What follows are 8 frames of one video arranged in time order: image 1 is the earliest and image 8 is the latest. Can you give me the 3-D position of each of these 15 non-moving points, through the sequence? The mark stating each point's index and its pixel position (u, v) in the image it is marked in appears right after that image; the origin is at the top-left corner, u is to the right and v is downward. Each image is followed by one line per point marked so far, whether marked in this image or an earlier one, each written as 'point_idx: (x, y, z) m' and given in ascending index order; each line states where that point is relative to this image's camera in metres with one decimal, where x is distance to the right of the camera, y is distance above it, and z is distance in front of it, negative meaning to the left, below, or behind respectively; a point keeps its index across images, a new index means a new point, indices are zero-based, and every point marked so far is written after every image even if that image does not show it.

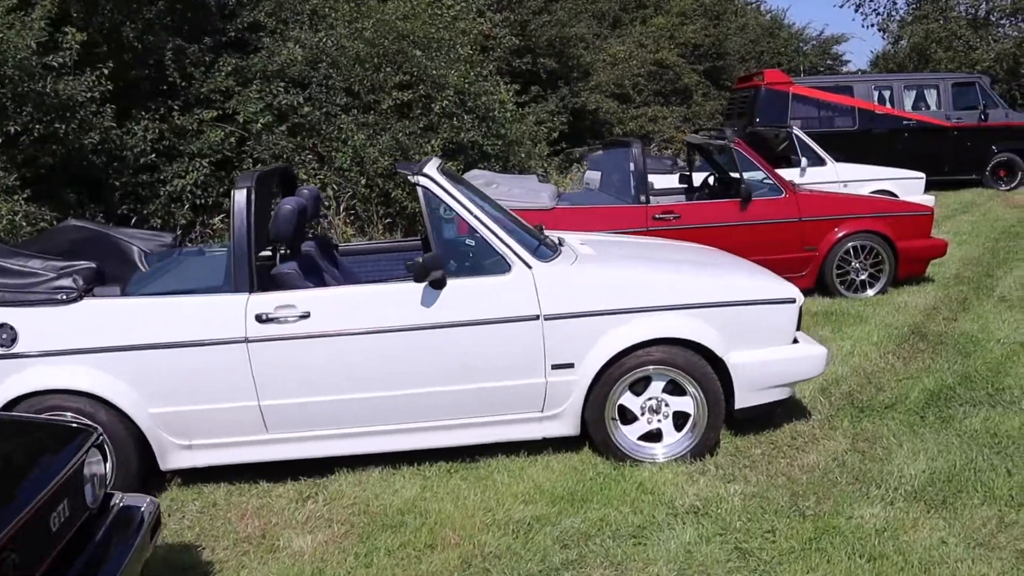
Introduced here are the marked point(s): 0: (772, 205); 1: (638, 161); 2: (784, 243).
0: (+2.5, +0.8, +7.9) m
1: (+1.2, +1.2, +8.1) m
2: (+2.6, +0.4, +7.9) m
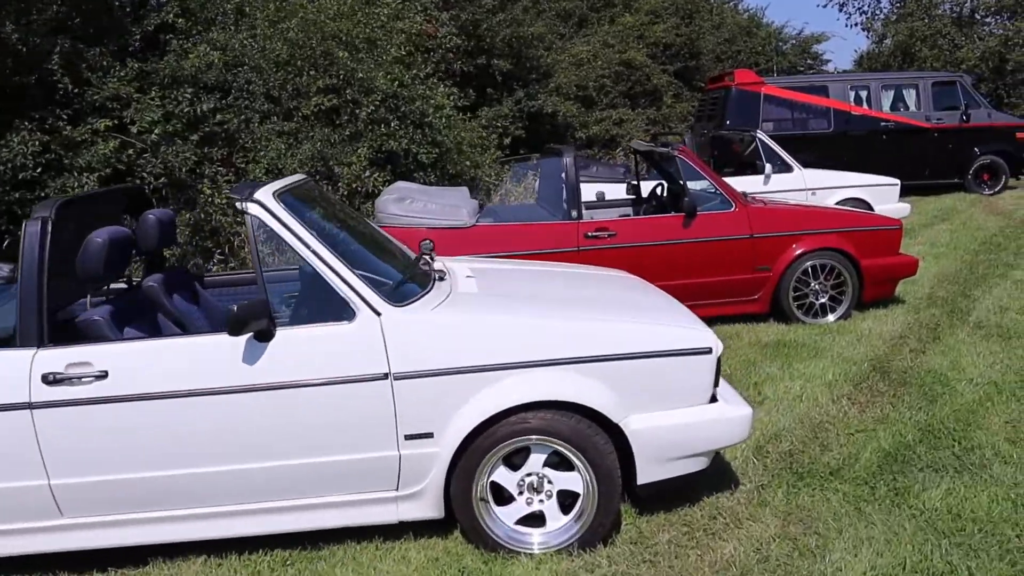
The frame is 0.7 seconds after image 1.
0: (+1.8, +0.6, +7.0) m
1: (+0.5, +1.0, +7.1) m
2: (+1.9, +0.2, +7.0) m
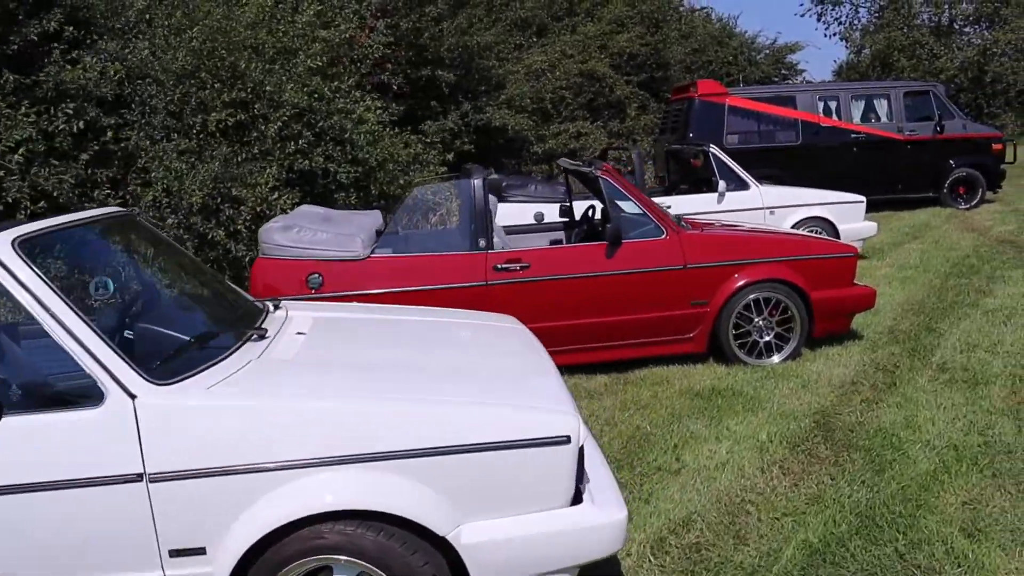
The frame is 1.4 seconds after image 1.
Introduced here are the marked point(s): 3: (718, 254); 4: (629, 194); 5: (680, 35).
0: (+1.0, +0.3, +6.2) m
1: (-0.3, +0.7, +6.3) m
2: (+1.1, -0.1, +6.2) m
3: (+1.5, +0.3, +6.2) m
4: (+0.9, +0.7, +6.3) m
5: (+3.9, +5.9, +19.4) m
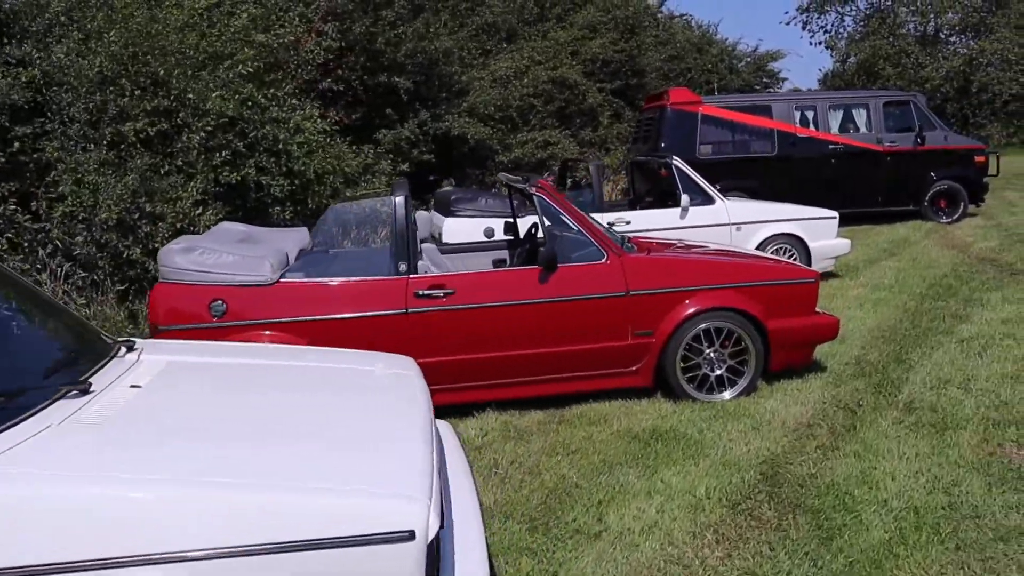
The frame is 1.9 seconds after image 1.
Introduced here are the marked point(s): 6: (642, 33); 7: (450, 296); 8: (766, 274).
0: (+0.5, +0.1, +5.6) m
1: (-0.8, +0.5, +5.7) m
2: (+0.6, -0.3, +5.6) m
3: (+1.0, +0.1, +5.6) m
4: (+0.4, +0.5, +5.7) m
5: (+3.2, +5.6, +18.9) m
6: (+2.8, +5.5, +17.6) m
7: (-0.4, 0.0, +5.5) m
8: (+1.8, +0.1, +5.7) m
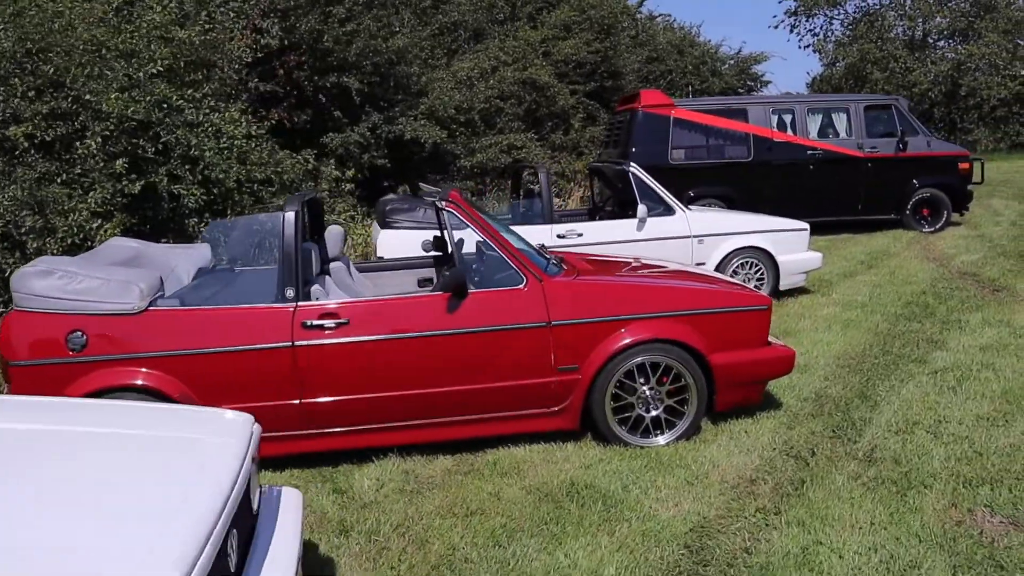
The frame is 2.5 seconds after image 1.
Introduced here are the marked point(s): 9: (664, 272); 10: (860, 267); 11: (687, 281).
0: (-0.1, -0.1, +4.8) m
1: (-1.3, +0.3, +5.0) m
2: (+0.1, -0.4, +4.9) m
3: (+0.5, -0.1, +4.9) m
4: (-0.2, +0.3, +5.0) m
5: (+2.6, +5.4, +18.2) m
6: (+2.2, +5.2, +17.0) m
7: (-1.0, -0.2, +4.8) m
8: (+1.2, -0.1, +5.0) m
9: (+1.0, +0.1, +5.5) m
10: (+4.4, +0.3, +10.3) m
11: (+1.1, 0.0, +5.1) m
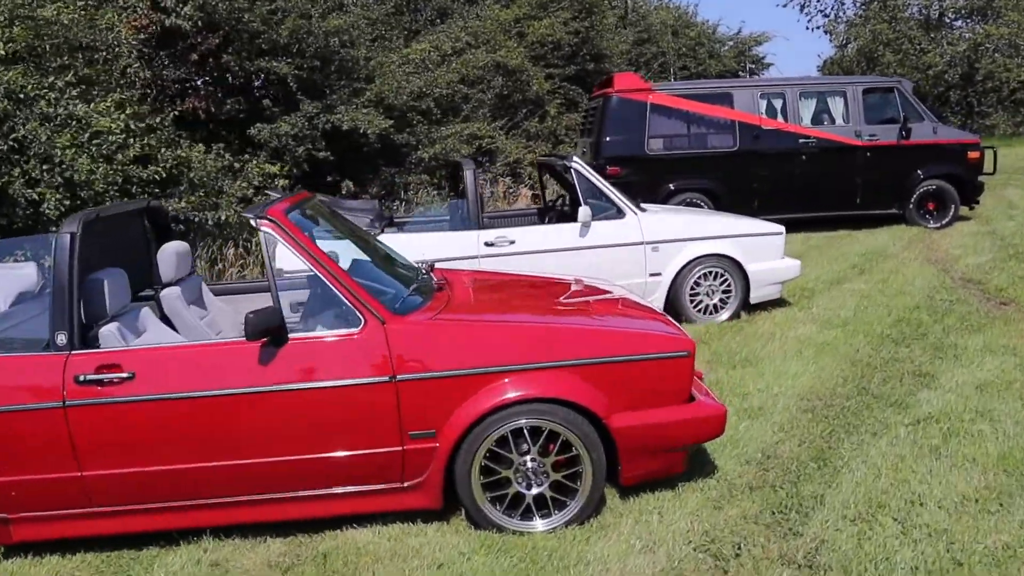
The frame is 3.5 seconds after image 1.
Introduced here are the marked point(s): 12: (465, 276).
0: (-0.8, -0.2, +3.7) m
1: (-2.1, +0.1, +3.9) m
2: (-0.7, -0.6, +3.7) m
3: (-0.3, -0.3, +3.8) m
4: (-0.9, +0.2, +3.9) m
5: (+2.1, +5.4, +16.9) m
6: (+1.7, +5.3, +15.7) m
7: (-1.7, -0.4, +3.7) m
8: (+0.5, -0.3, +3.8) m
9: (+0.3, -0.1, +4.4) m
10: (+3.7, +0.2, +9.0) m
11: (+0.4, -0.1, +4.0) m
12: (-0.3, +0.1, +5.0) m
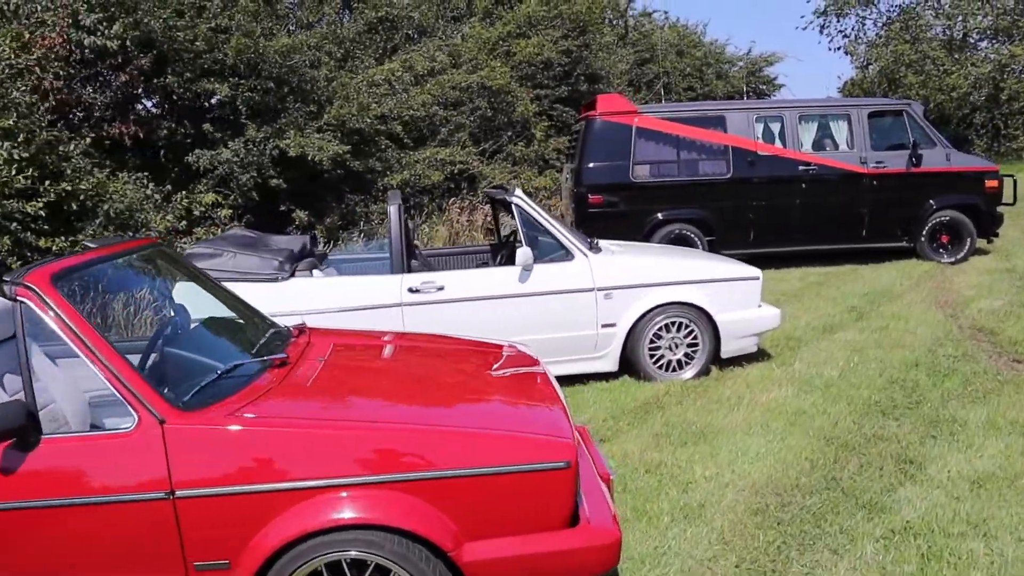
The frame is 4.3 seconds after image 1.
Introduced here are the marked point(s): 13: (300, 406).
0: (-1.4, -0.5, +2.8) m
1: (-2.7, -0.2, +3.0) m
2: (-1.3, -0.9, +2.8) m
3: (-0.9, -0.6, +2.8) m
4: (-1.5, -0.1, +3.0) m
5: (+2.0, +4.8, +16.1) m
6: (+1.5, +4.6, +14.8) m
7: (-2.3, -0.7, +2.8) m
8: (-0.2, -0.6, +2.9) m
9: (-0.3, -0.4, +3.4) m
10: (+3.3, -0.3, +8.0) m
11: (-0.3, -0.4, +3.0) m
12: (-0.8, -0.3, +4.1) m
13: (-0.8, -0.4, +3.0) m
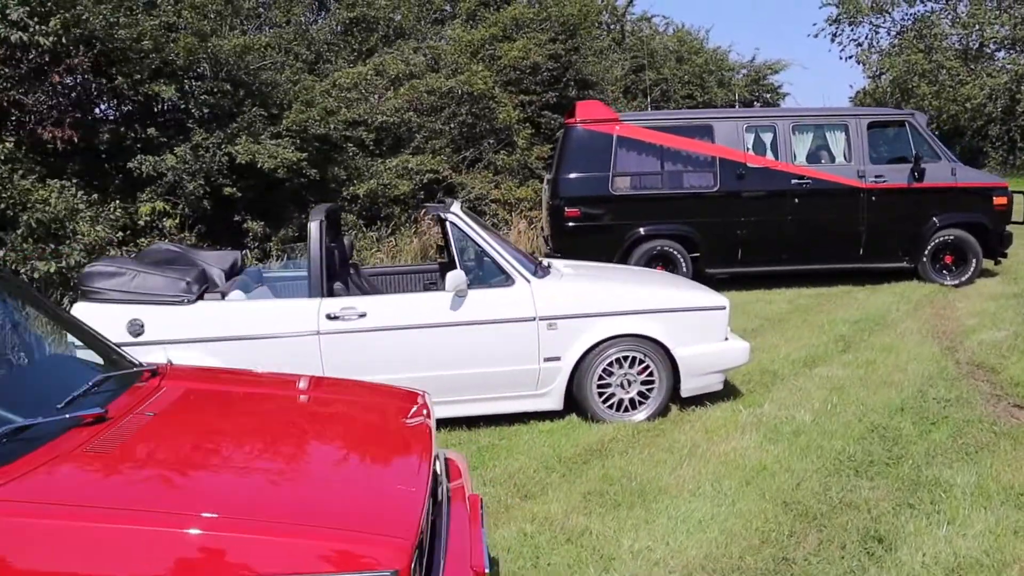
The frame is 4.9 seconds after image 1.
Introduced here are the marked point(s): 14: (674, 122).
0: (-1.9, -0.7, +2.2) m
1: (-3.2, -0.3, +2.4) m
2: (-1.8, -1.0, +2.2) m
3: (-1.4, -0.7, +2.2) m
4: (-2.0, -0.3, +2.3) m
5: (+1.8, +4.5, +15.4) m
6: (+1.3, +4.4, +14.2) m
7: (-2.8, -0.8, +2.2) m
8: (-0.7, -0.7, +2.2) m
9: (-0.8, -0.5, +2.8) m
10: (+2.9, -0.5, +7.3) m
11: (-0.8, -0.6, +2.4) m
12: (-1.3, -0.4, +3.4) m
13: (-1.3, -0.6, +2.4) m
14: (+2.0, +2.1, +10.2) m
